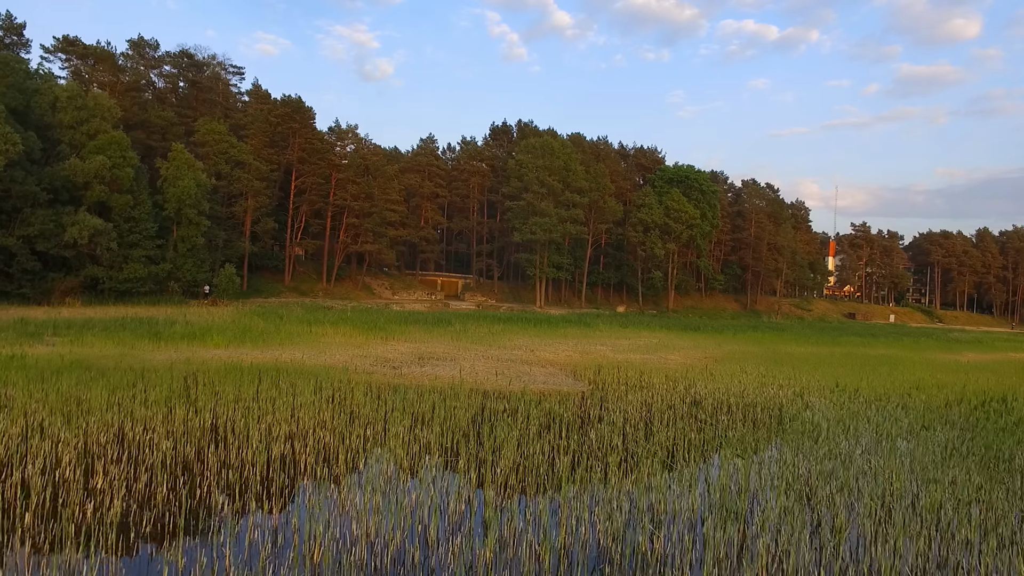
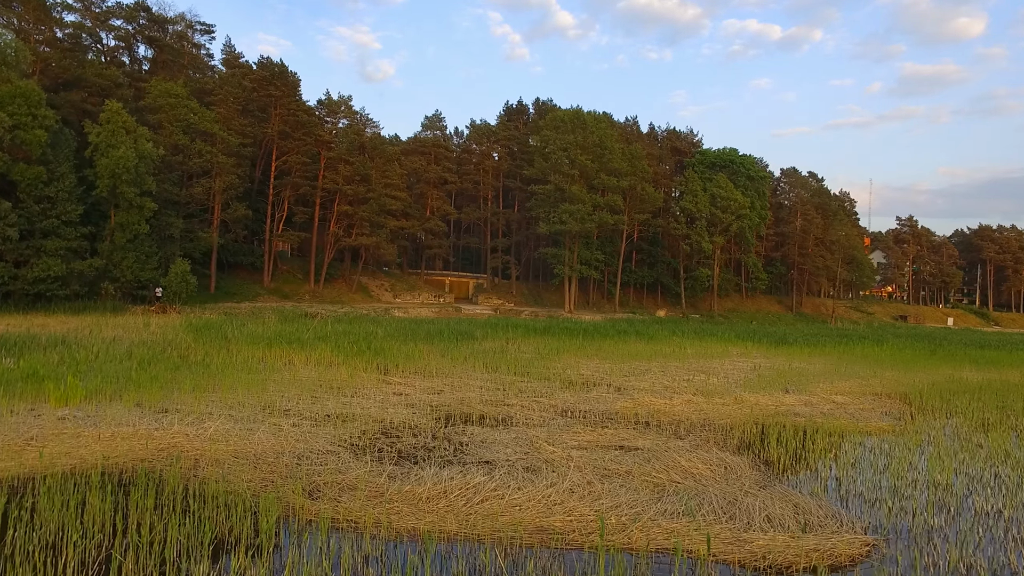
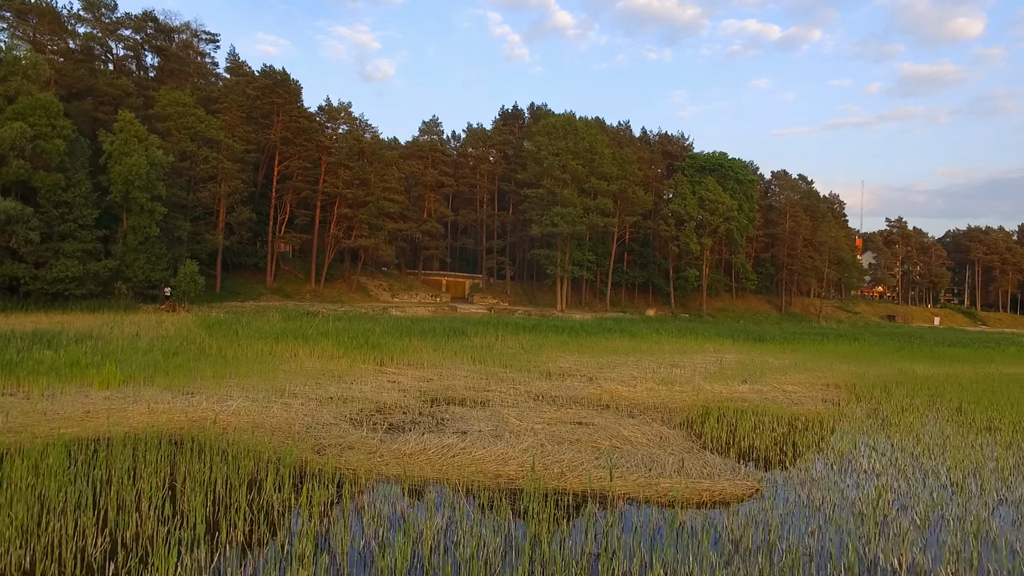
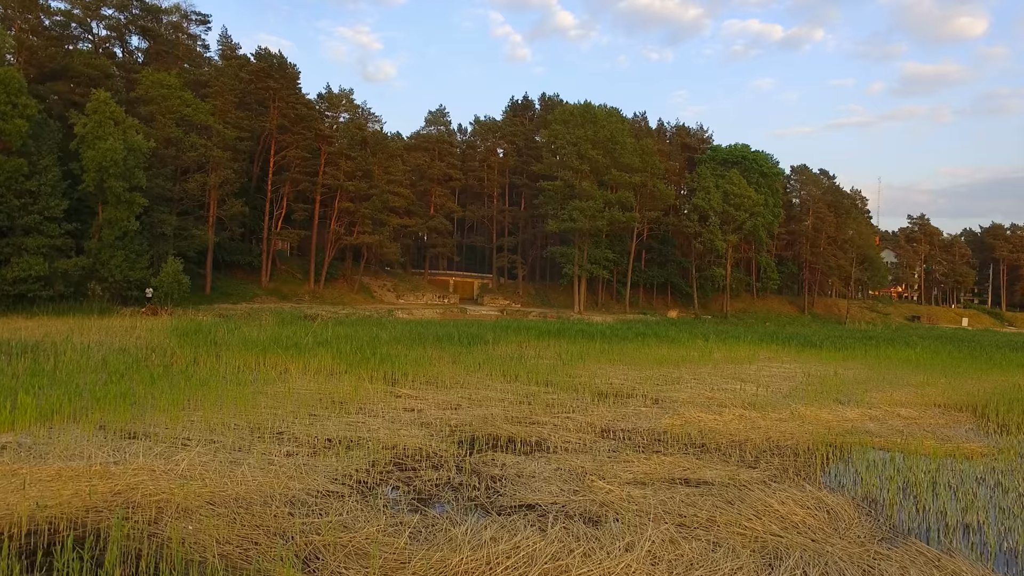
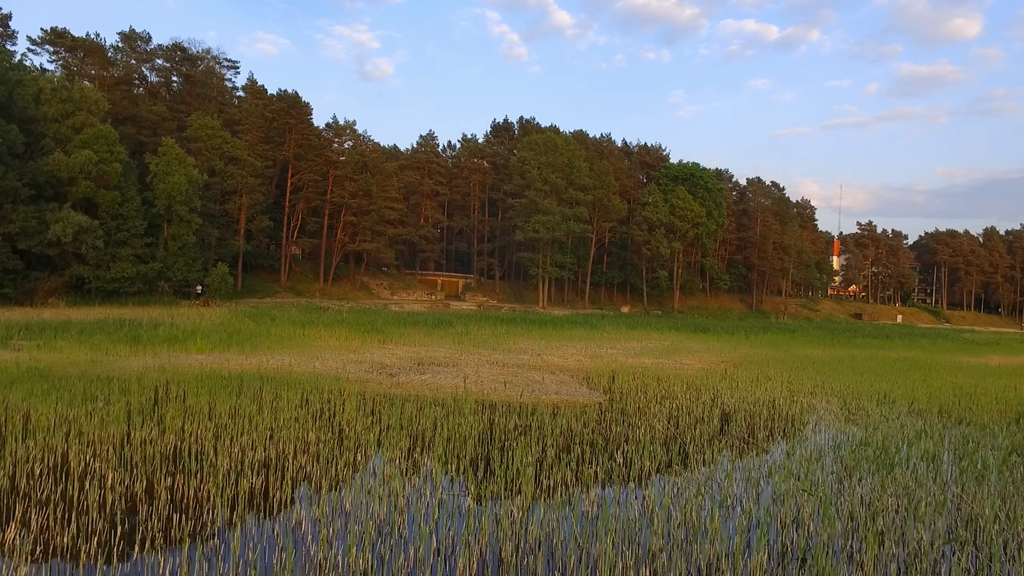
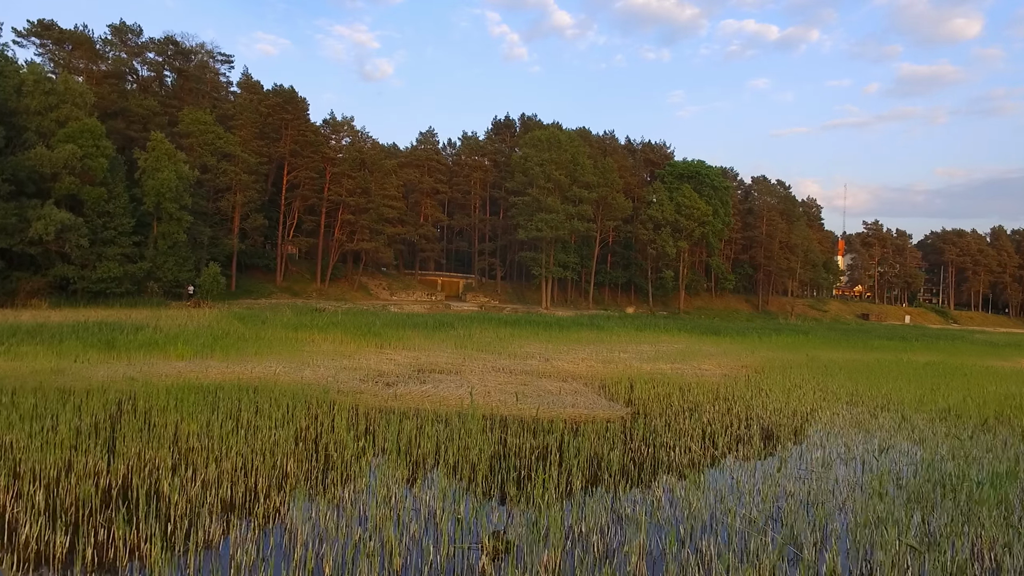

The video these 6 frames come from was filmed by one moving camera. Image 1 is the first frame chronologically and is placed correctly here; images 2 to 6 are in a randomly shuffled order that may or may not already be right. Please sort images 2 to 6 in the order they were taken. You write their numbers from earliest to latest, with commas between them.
5, 6, 3, 2, 4
